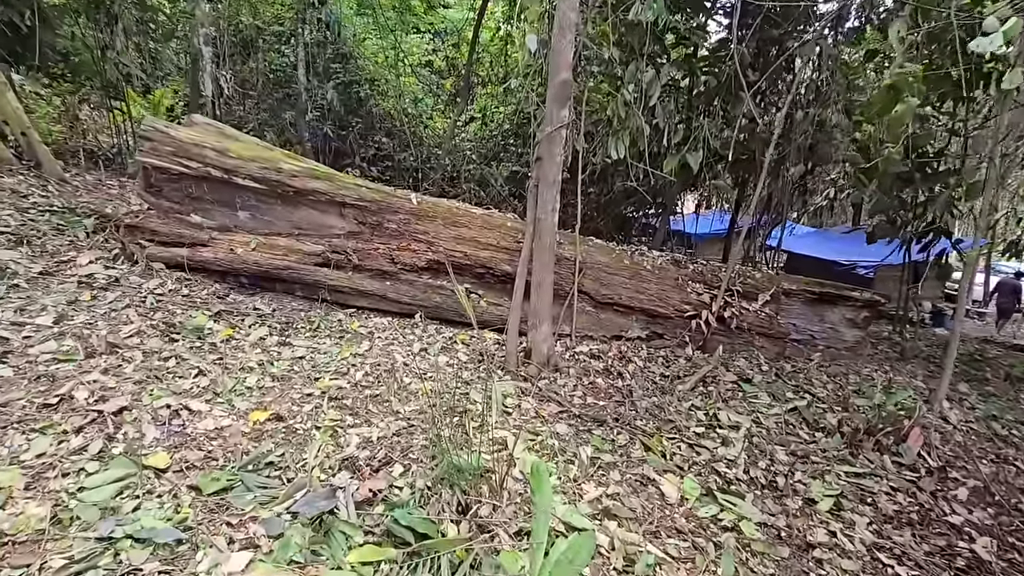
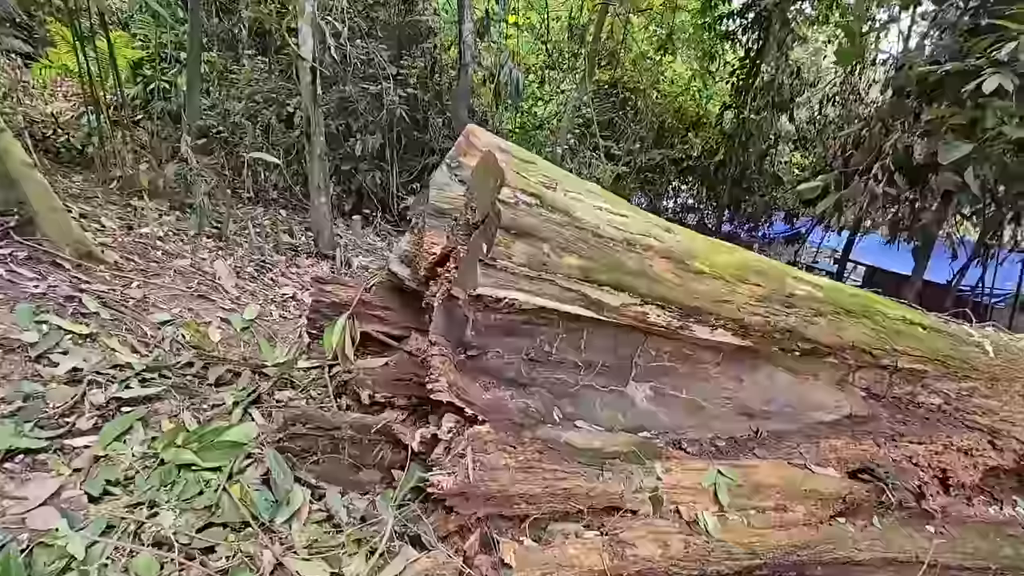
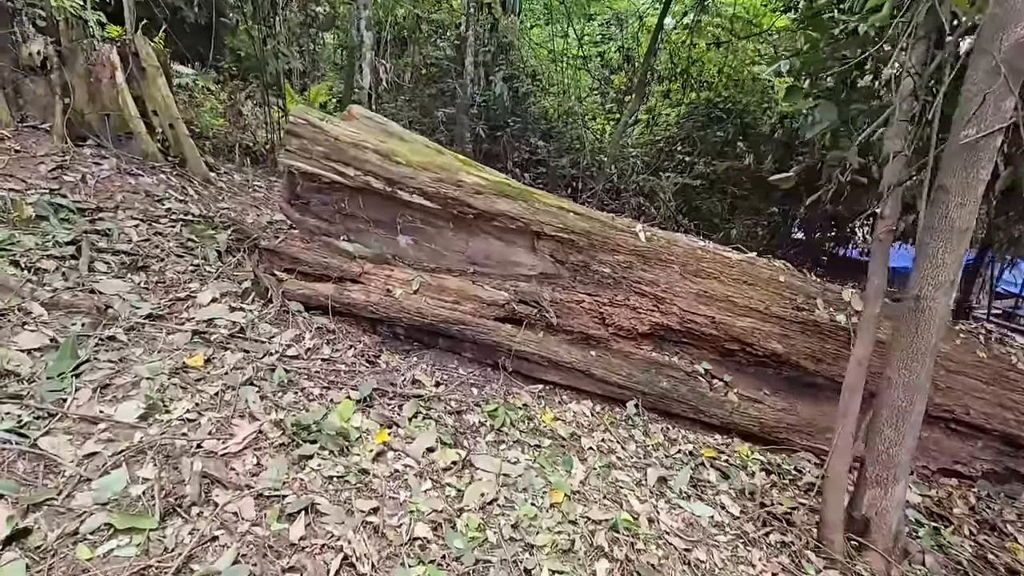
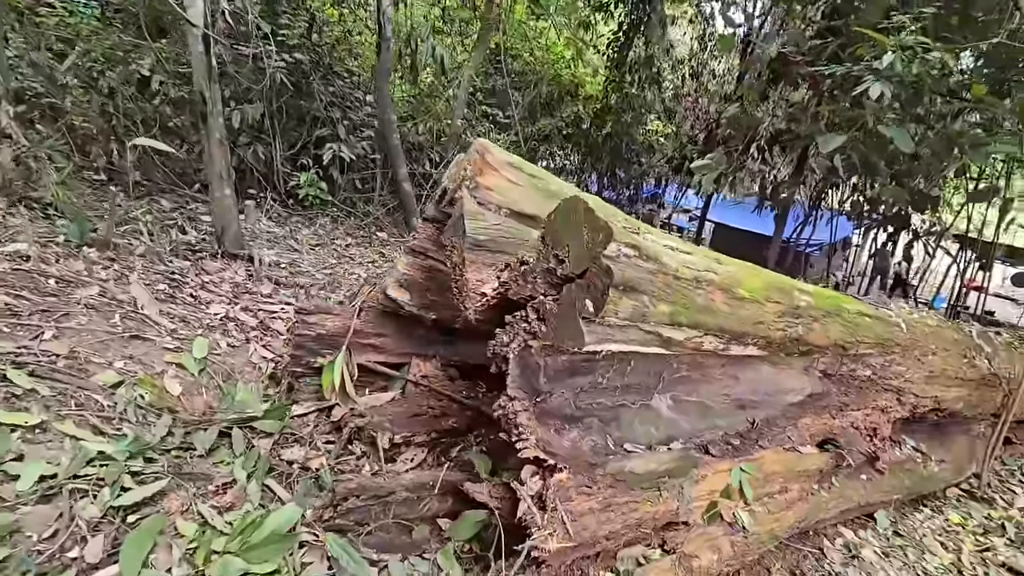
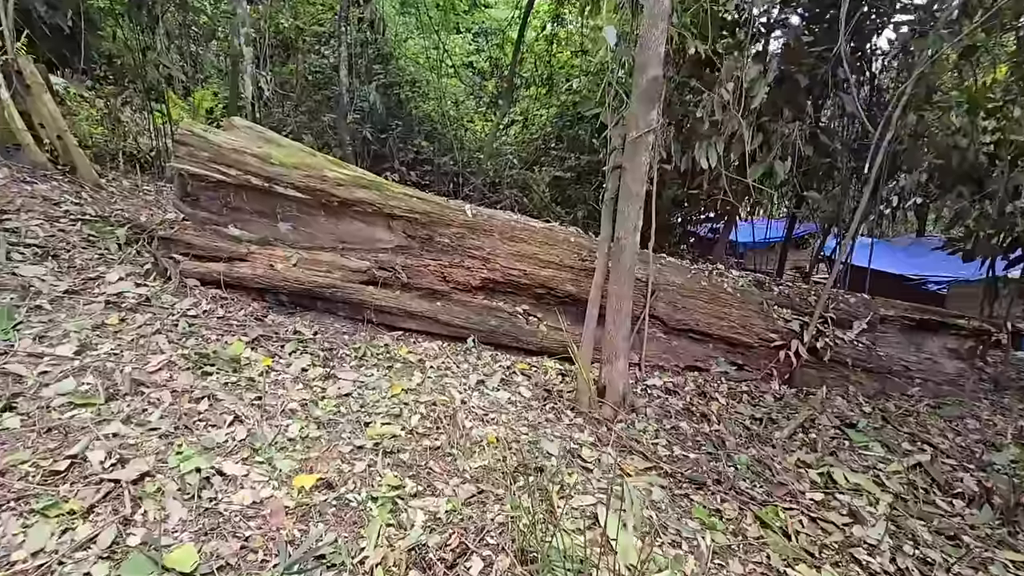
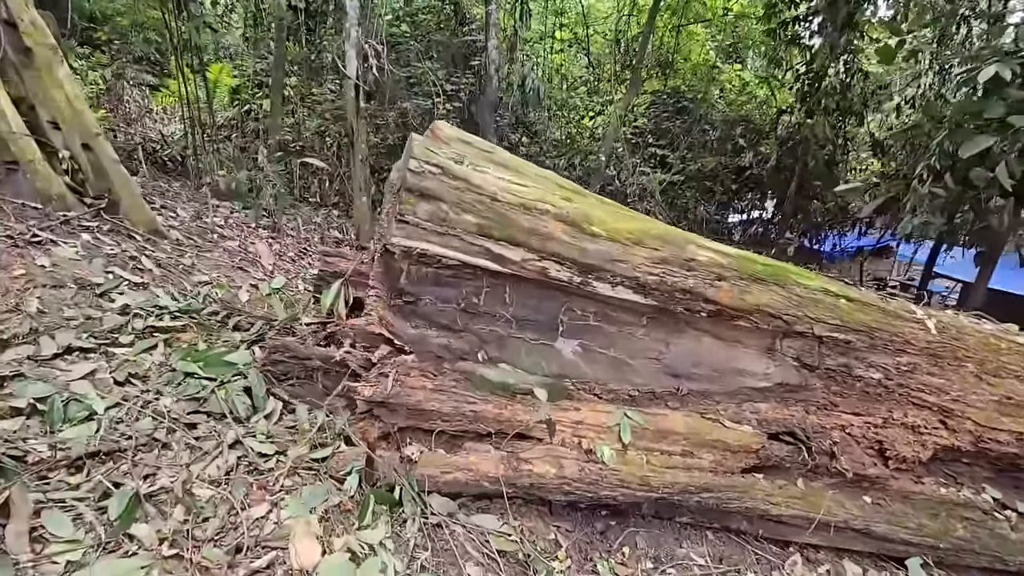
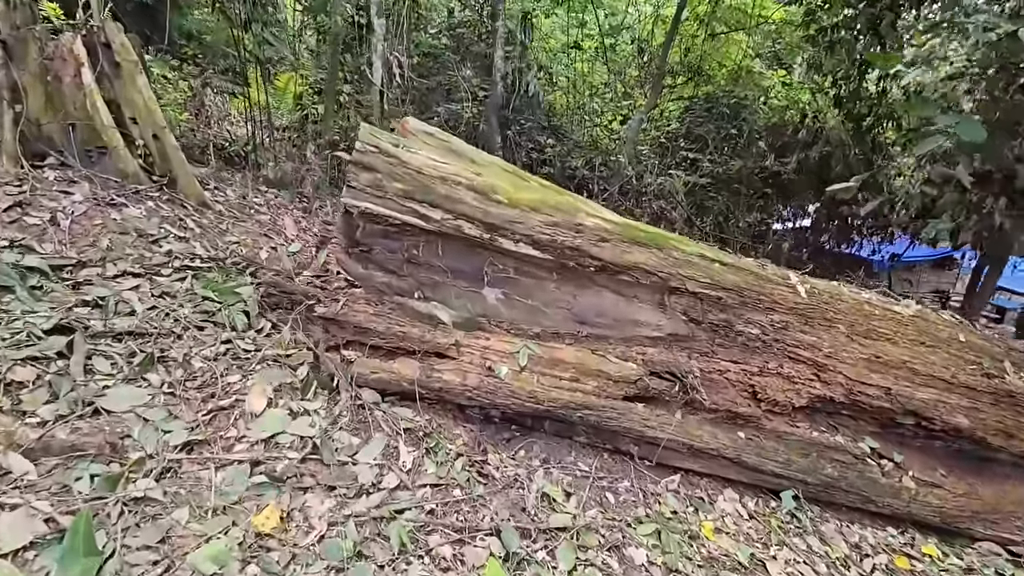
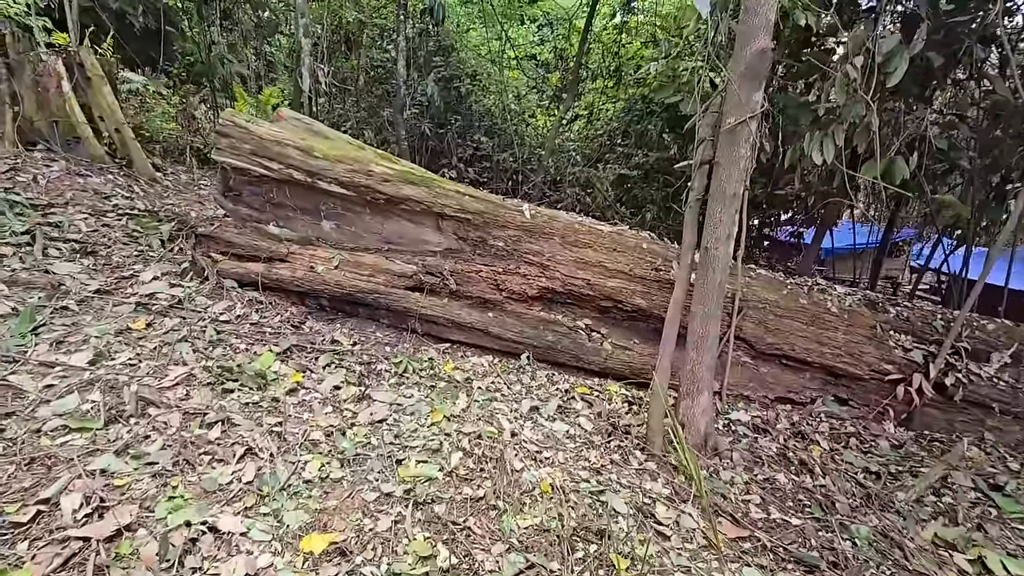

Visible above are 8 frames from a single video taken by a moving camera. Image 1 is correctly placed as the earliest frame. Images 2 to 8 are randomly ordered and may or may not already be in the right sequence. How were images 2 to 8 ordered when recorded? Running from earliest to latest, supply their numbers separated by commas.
5, 8, 3, 7, 6, 2, 4
